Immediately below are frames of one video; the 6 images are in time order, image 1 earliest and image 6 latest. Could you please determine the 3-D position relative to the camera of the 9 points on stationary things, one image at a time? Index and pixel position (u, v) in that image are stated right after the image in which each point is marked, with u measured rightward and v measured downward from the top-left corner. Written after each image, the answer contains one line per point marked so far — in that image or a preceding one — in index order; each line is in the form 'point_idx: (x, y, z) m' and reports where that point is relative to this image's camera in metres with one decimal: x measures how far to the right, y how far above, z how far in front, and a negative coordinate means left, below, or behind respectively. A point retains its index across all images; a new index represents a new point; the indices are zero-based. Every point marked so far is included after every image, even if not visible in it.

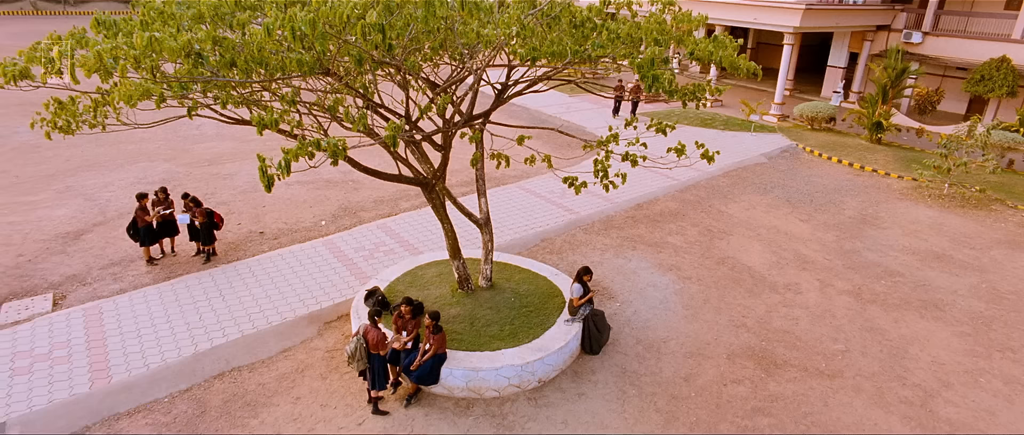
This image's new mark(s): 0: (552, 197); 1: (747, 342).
0: (+0.8, +0.4, +12.4) m
1: (+3.0, -1.6, +7.8) m
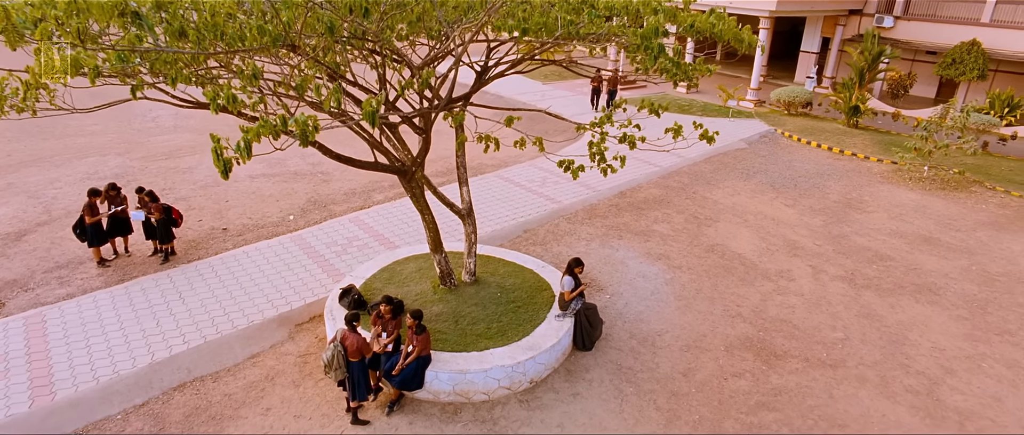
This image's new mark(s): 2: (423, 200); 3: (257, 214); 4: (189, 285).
0: (+0.4, +0.6, +12.0) m
1: (+2.8, -1.4, +7.5) m
2: (-0.9, +0.2, +6.5) m
3: (-4.3, +0.1, +10.5) m
4: (-4.1, -0.9, +7.9) m
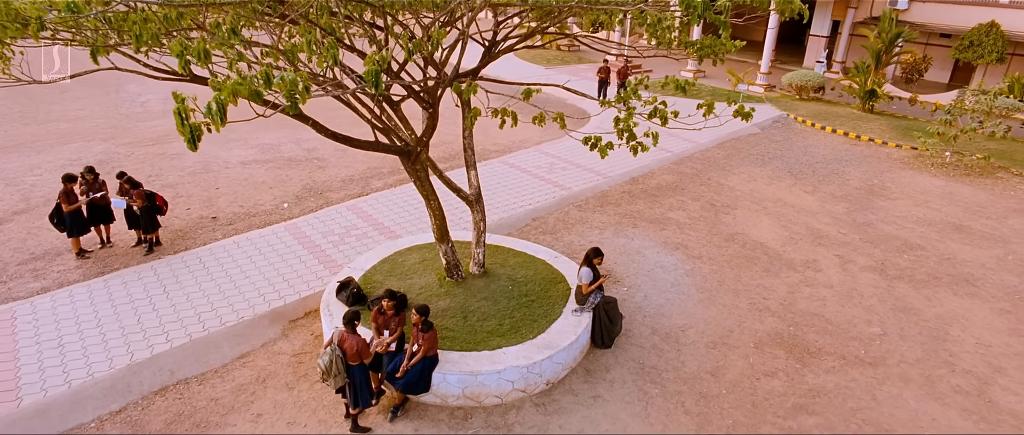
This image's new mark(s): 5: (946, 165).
0: (+0.5, +0.8, +11.4) m
1: (+2.9, -1.2, +7.0) m
2: (-0.8, +0.3, +5.9) m
3: (-4.2, +0.2, +9.9) m
4: (-4.0, -0.7, +7.3) m
5: (+8.9, +1.1, +12.7) m
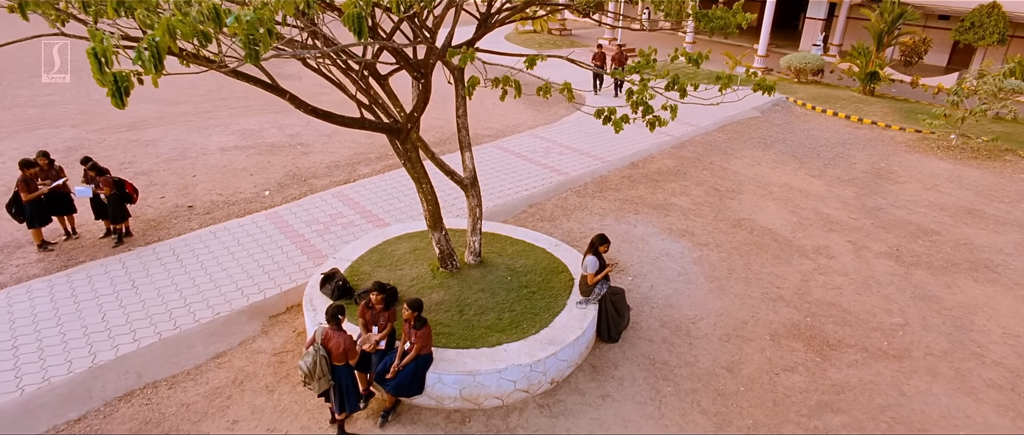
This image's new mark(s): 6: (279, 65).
0: (+0.4, +1.1, +10.9) m
1: (+2.9, -1.1, +6.5) m
2: (-0.8, +0.5, +5.4) m
3: (-4.3, +0.4, +9.4) m
4: (-4.0, -0.6, +6.8) m
5: (+8.8, +1.4, +12.3) m
6: (-6.8, +4.5, +18.2) m
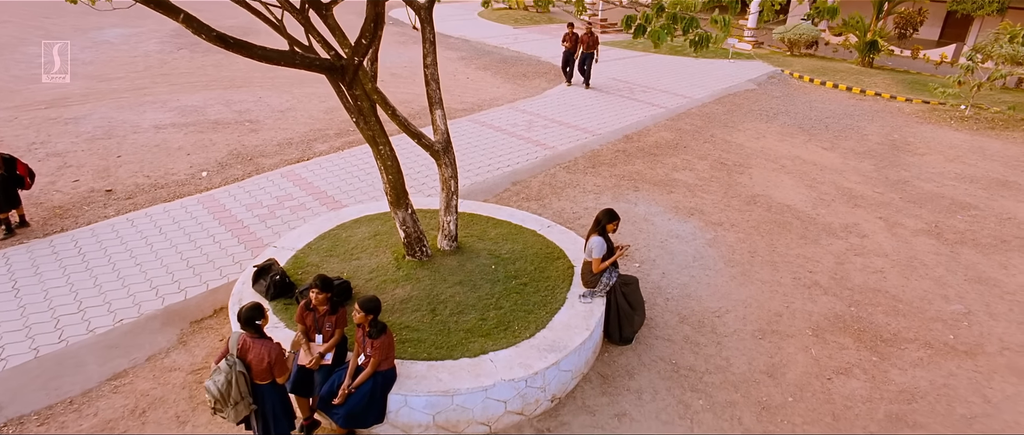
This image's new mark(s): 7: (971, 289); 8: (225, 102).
0: (+0.1, +1.4, +9.6) m
1: (+2.8, -0.8, +5.4) m
2: (-0.9, +0.6, +4.2) m
3: (-4.5, +0.6, +8.0) m
4: (-4.2, -0.4, +5.4) m
5: (+8.4, +1.8, +11.4) m
6: (-7.5, +4.7, +16.6) m
7: (+4.3, -0.7, +5.8) m
8: (-5.1, +2.1, +11.1) m
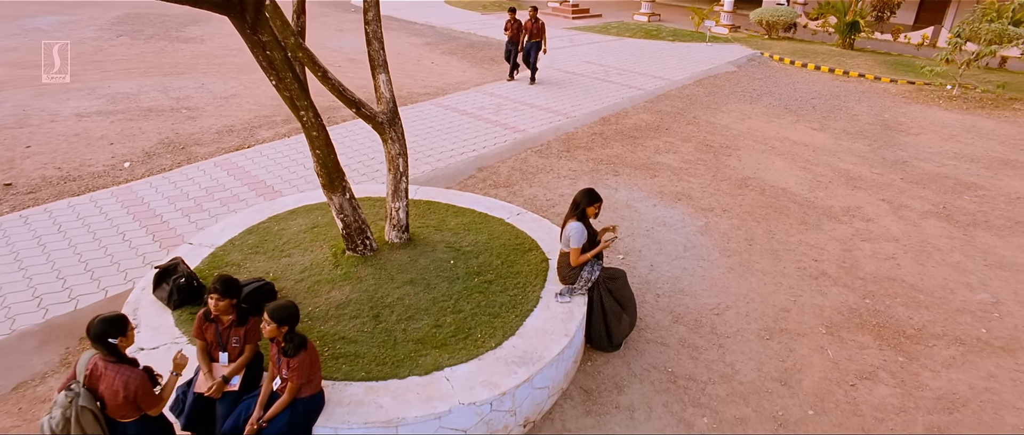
0: (-0.4, +1.5, +8.8) m
1: (+2.5, -0.6, +4.7) m
2: (-1.2, +0.7, +3.3) m
3: (-4.9, +0.6, +6.9) m
4: (-4.4, -0.4, +4.4) m
5: (+7.8, +2.1, +10.9) m
6: (-8.3, +4.7, +15.4) m
7: (+4.0, -0.5, +5.2) m
8: (-5.7, +2.1, +10.1) m
